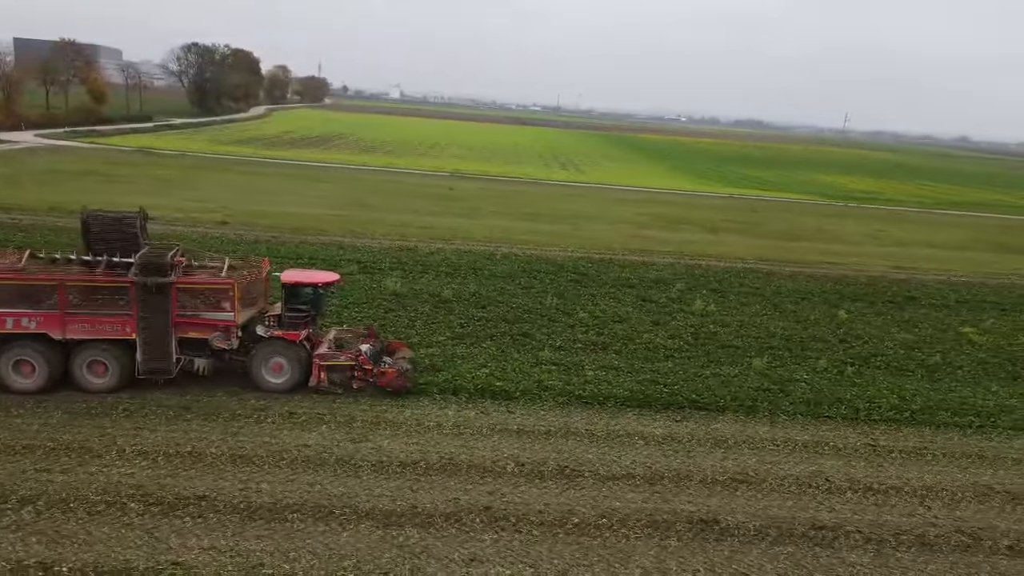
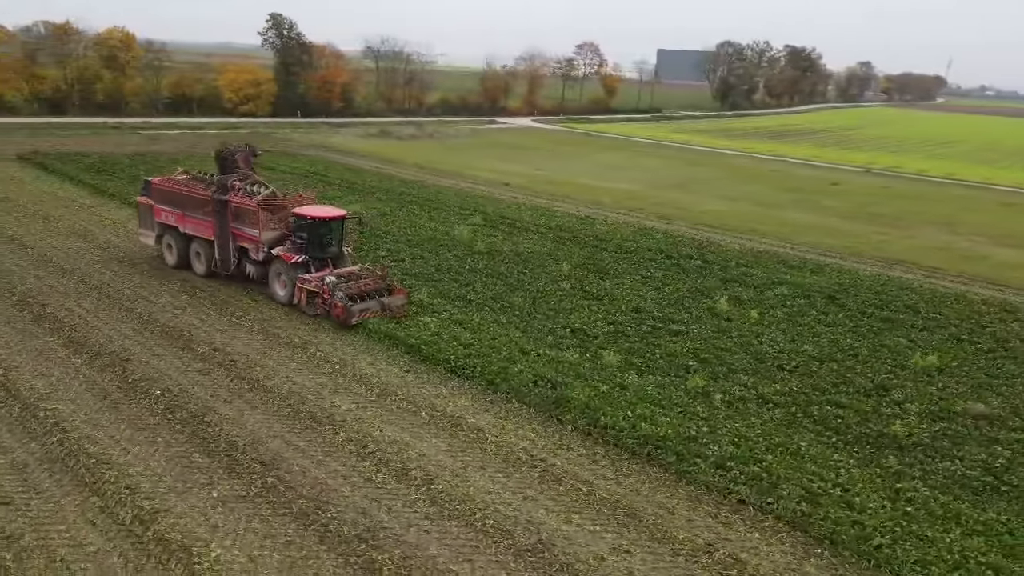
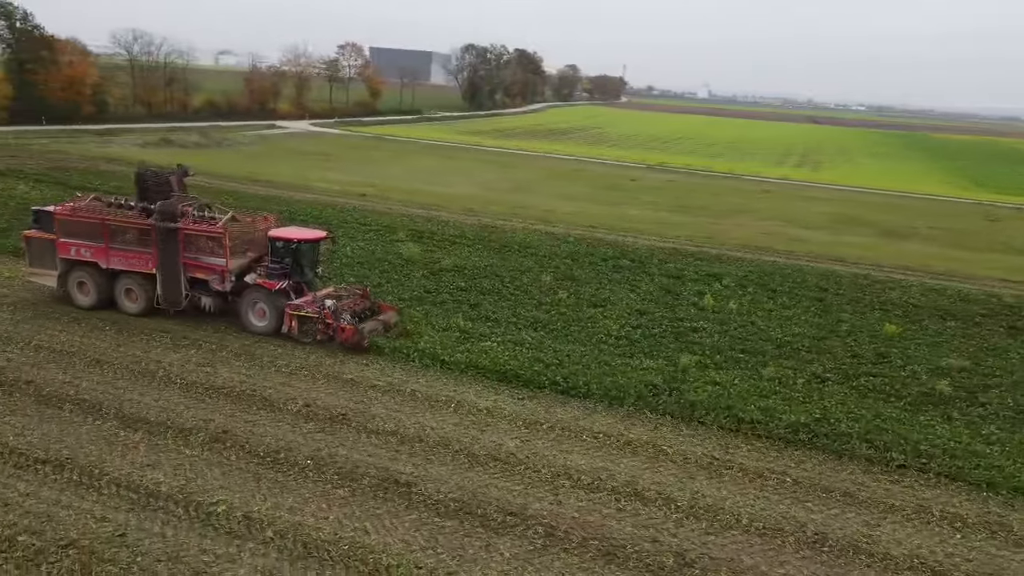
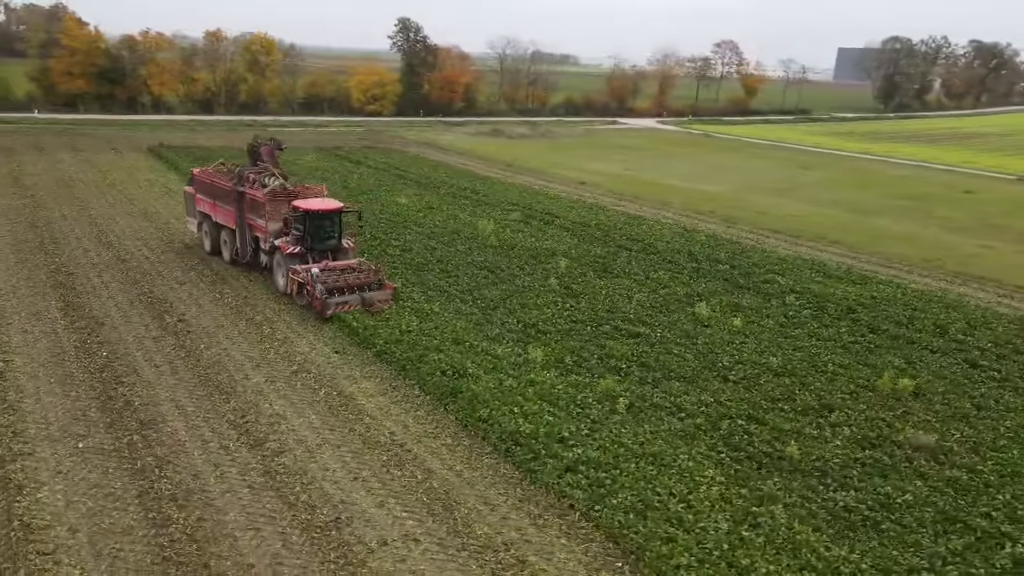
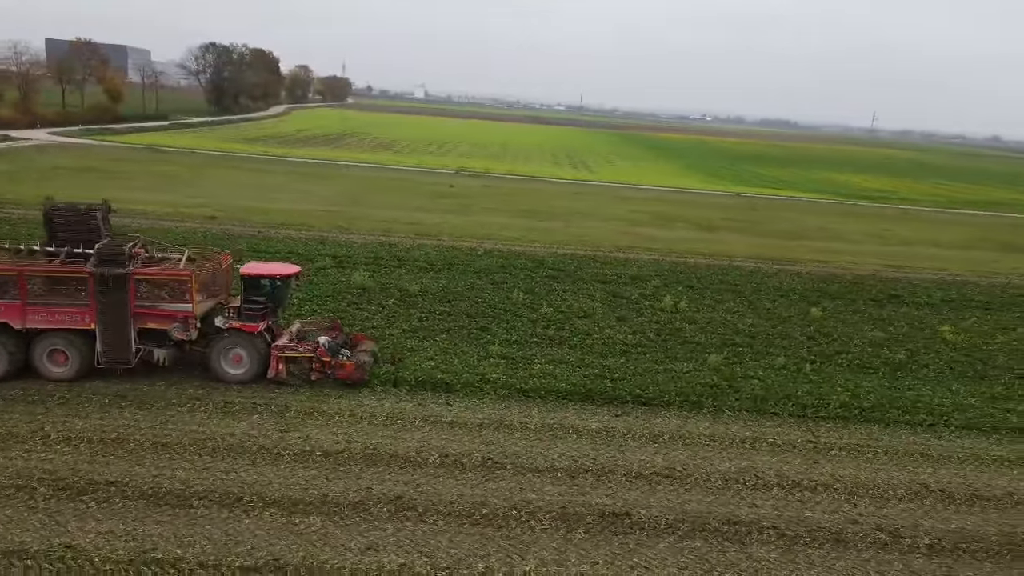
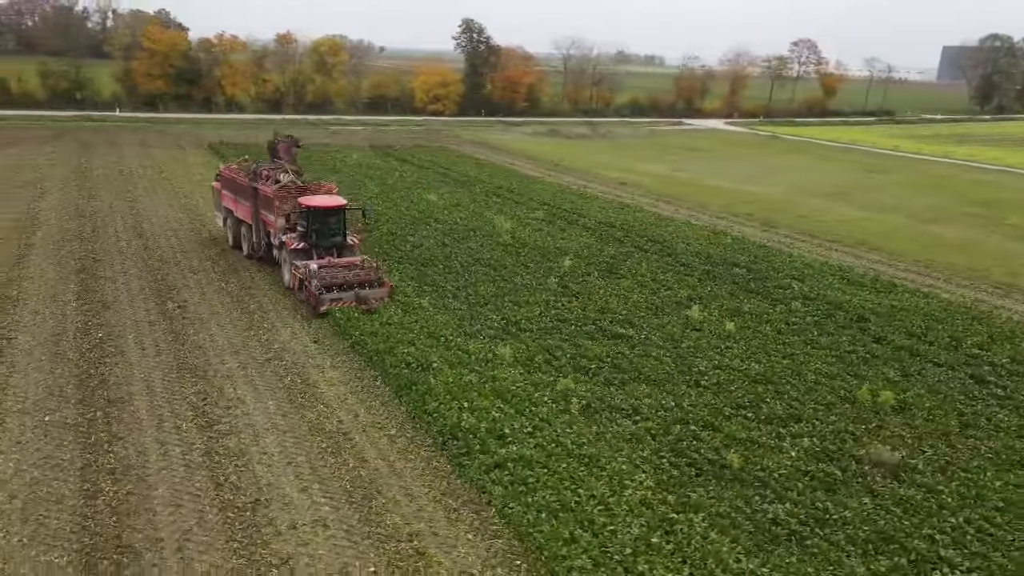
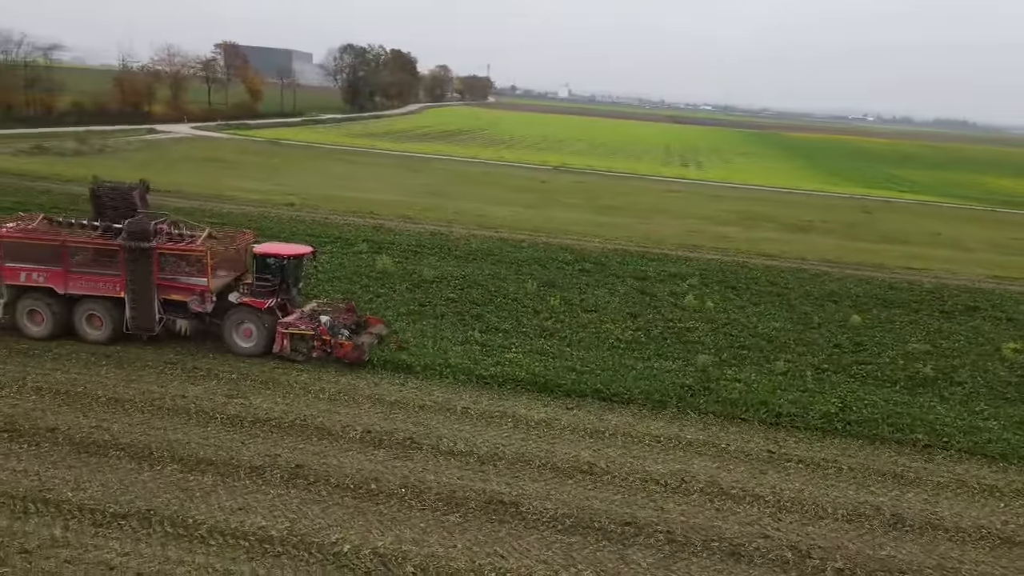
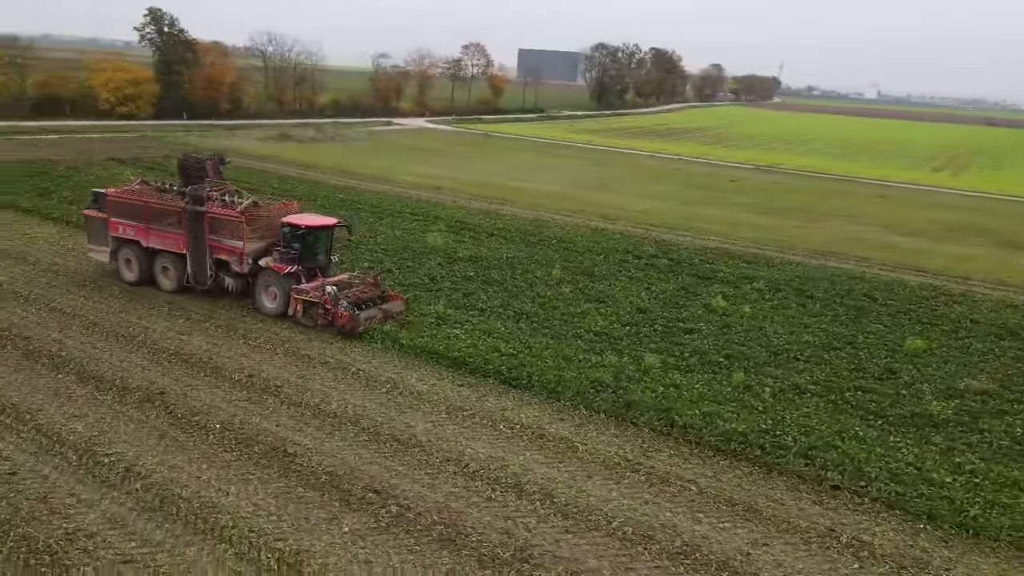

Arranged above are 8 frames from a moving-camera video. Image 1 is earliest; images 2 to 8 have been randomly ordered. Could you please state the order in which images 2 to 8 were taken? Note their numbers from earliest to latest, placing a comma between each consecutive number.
5, 7, 3, 8, 2, 4, 6
